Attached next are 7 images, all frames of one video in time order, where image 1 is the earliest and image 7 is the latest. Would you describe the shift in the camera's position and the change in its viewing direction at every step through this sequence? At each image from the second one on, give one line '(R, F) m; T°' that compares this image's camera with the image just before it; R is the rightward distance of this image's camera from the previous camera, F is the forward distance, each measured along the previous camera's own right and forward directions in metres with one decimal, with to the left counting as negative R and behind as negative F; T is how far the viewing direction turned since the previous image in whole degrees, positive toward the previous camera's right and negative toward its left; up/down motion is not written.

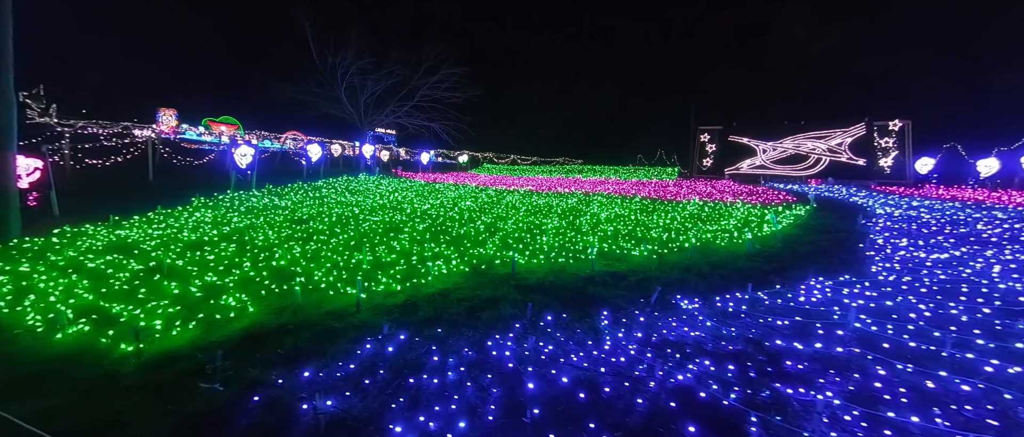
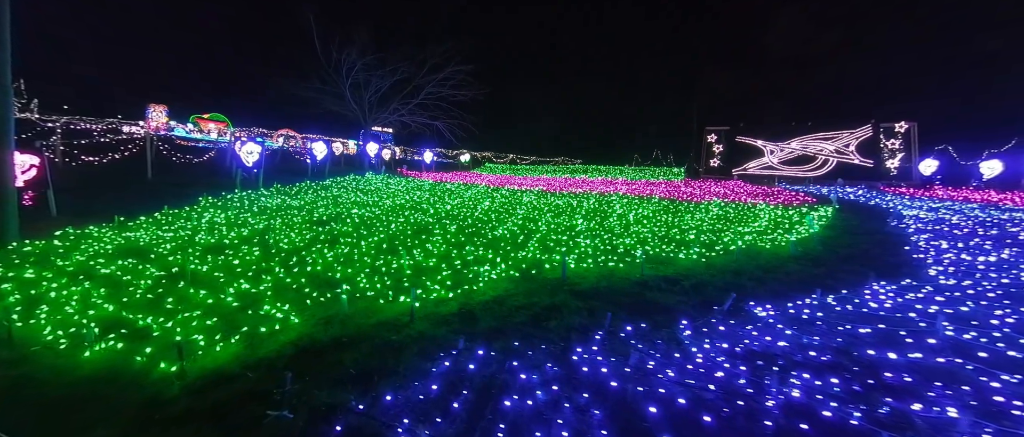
(-0.9, +0.4) m; +2°
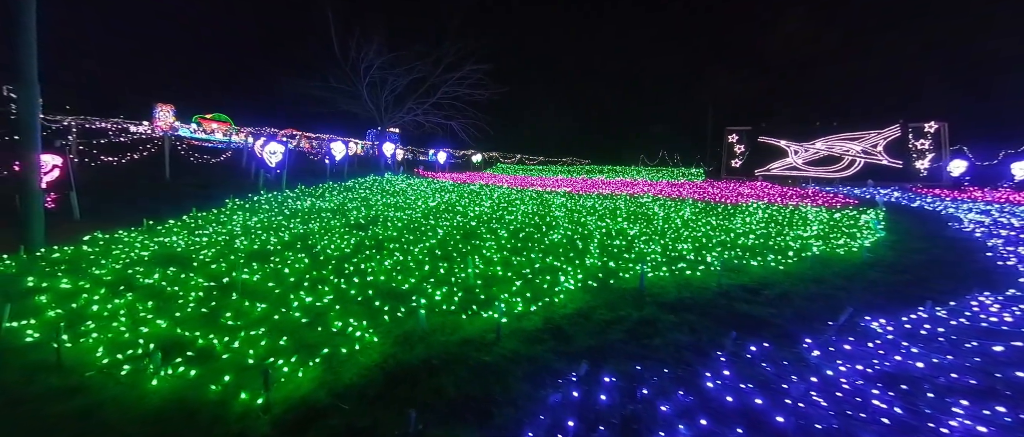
(-1.0, +0.5) m; 0°
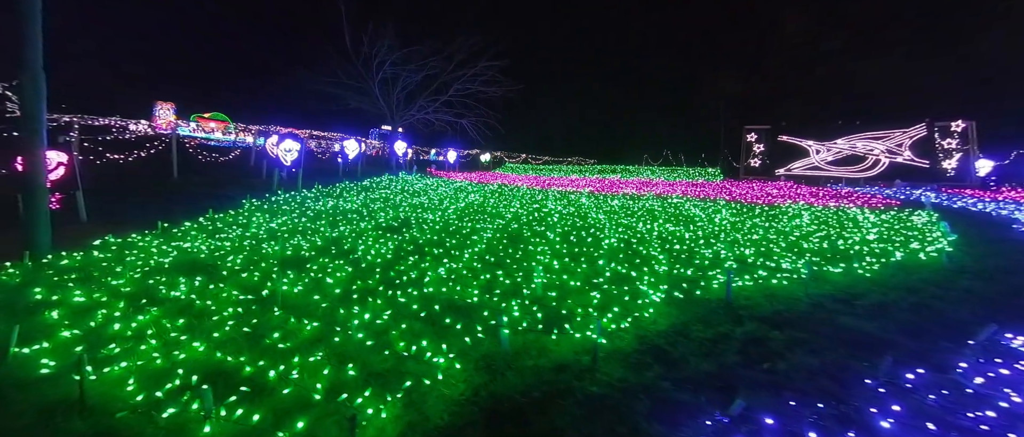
(-0.9, +0.6) m; 0°
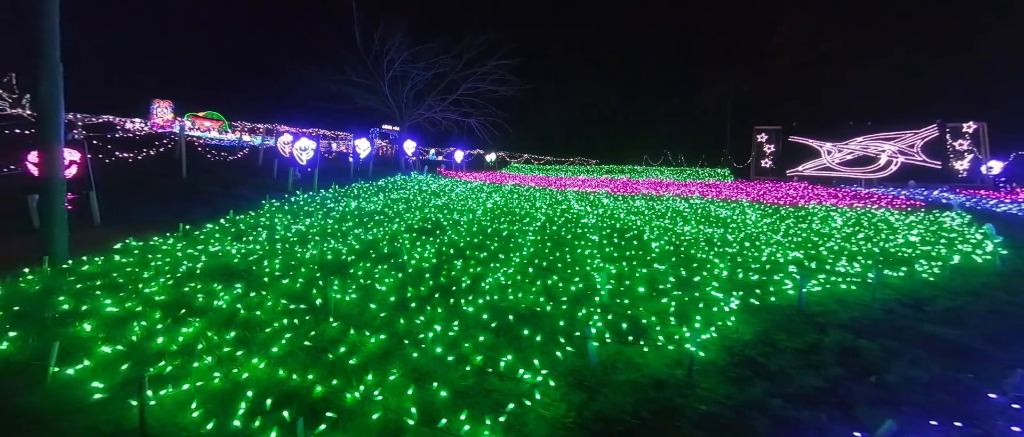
(-0.8, +0.3) m; +1°
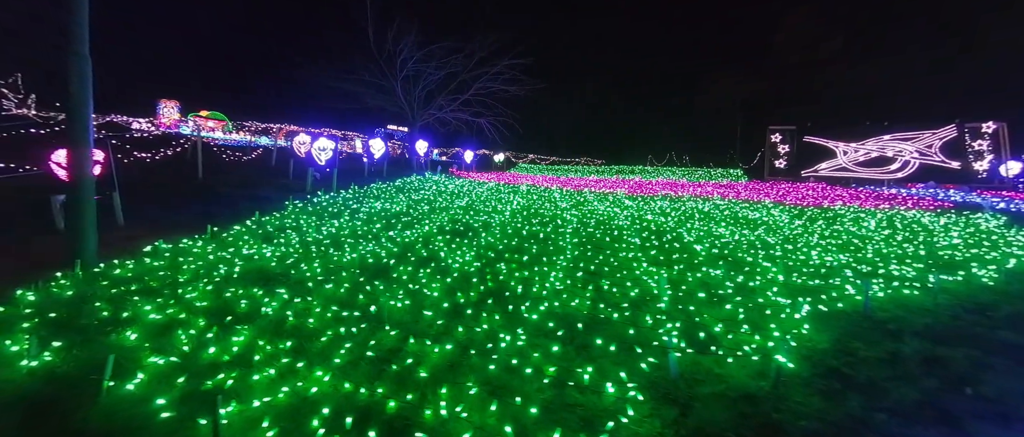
(-0.6, +0.2) m; 0°
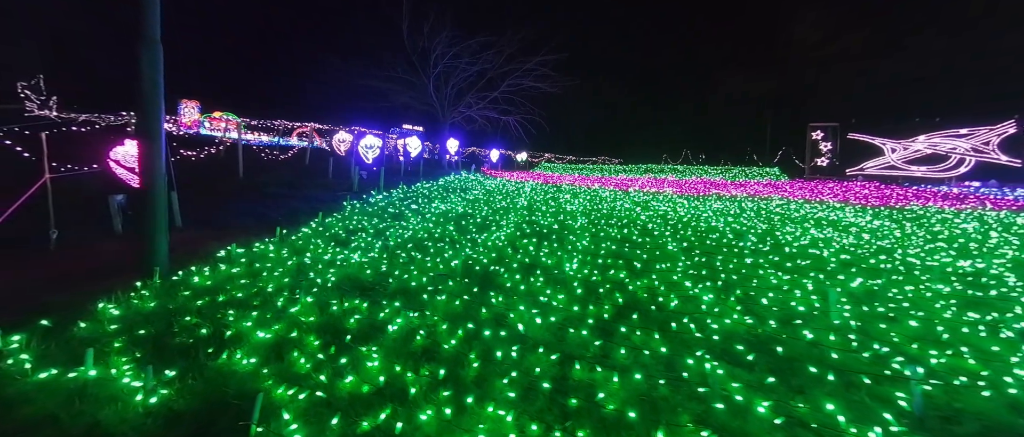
(-1.3, +0.6) m; -1°
